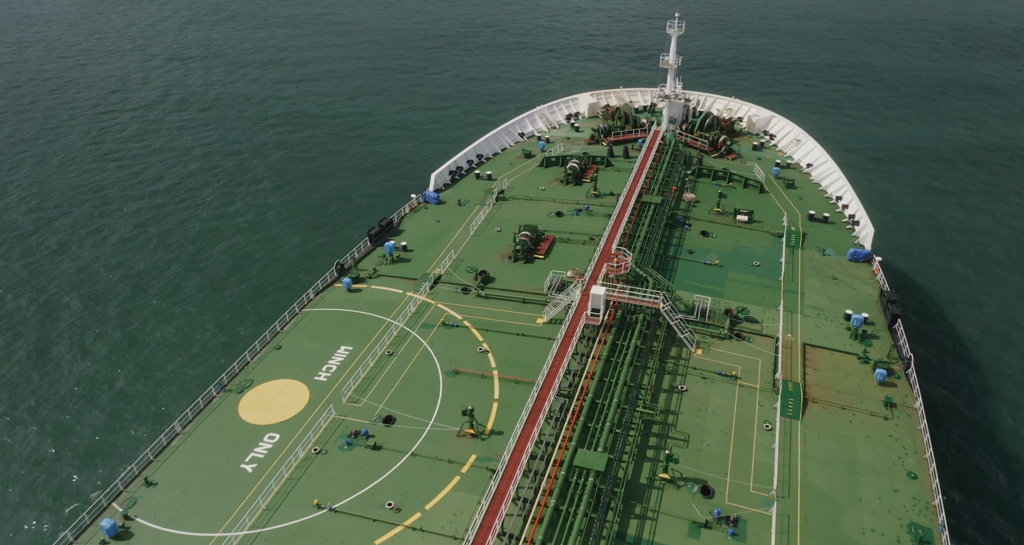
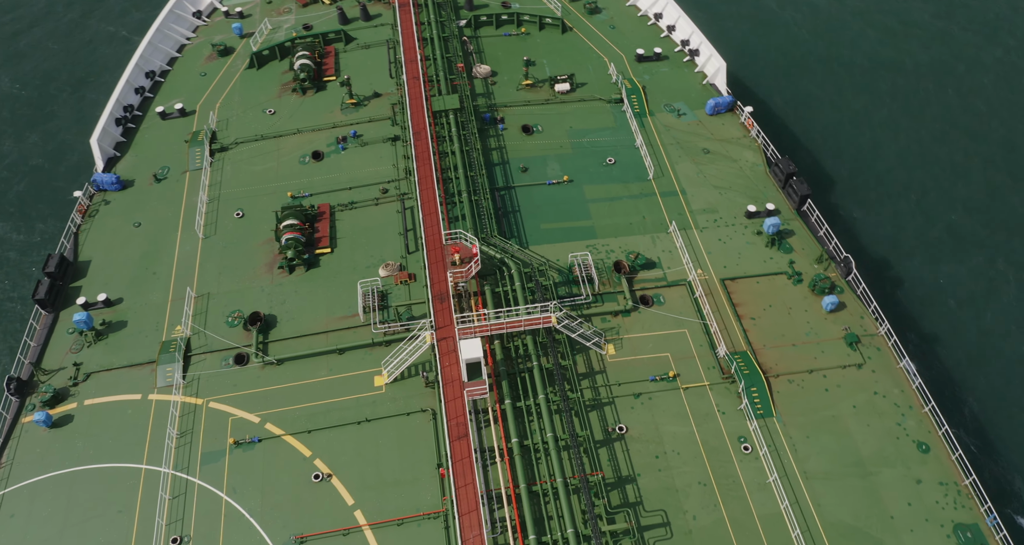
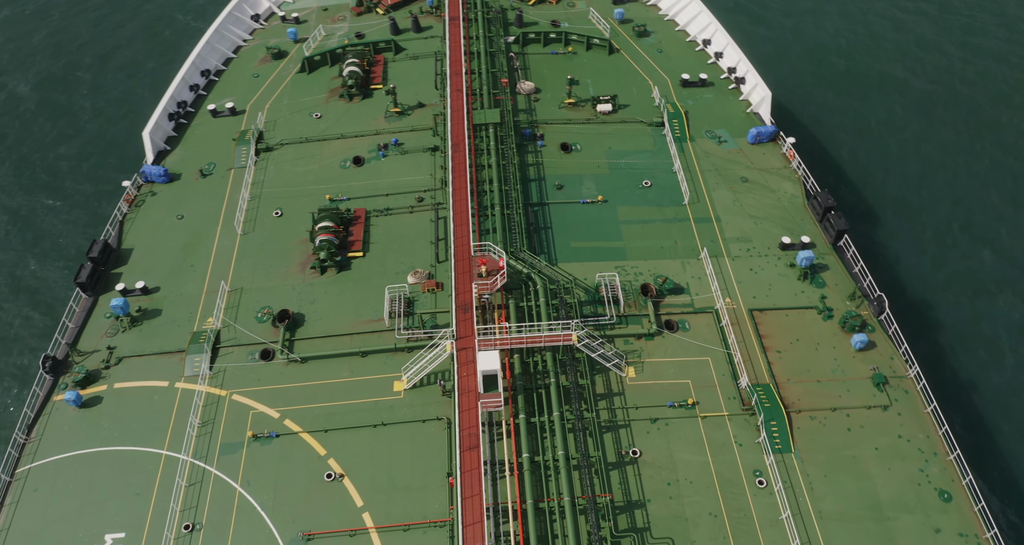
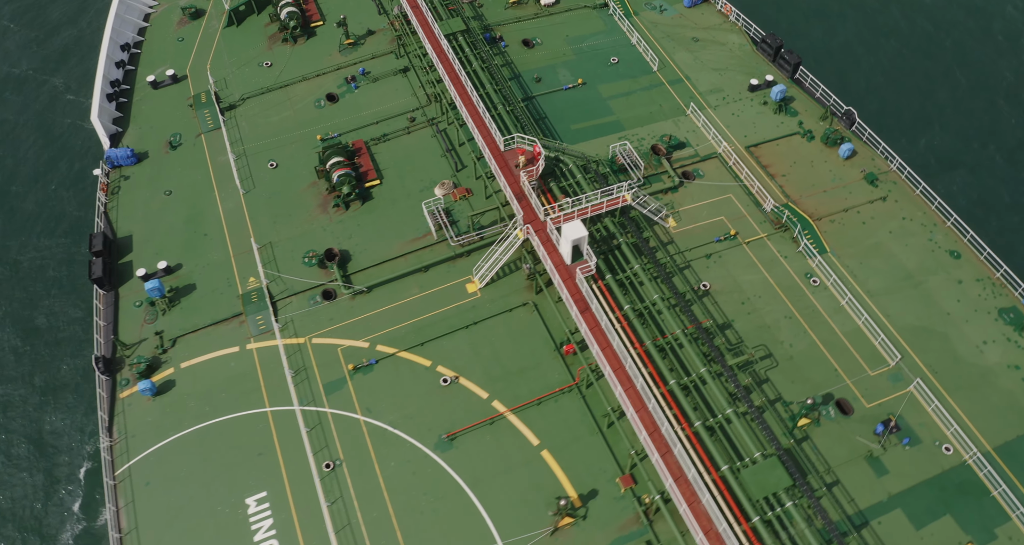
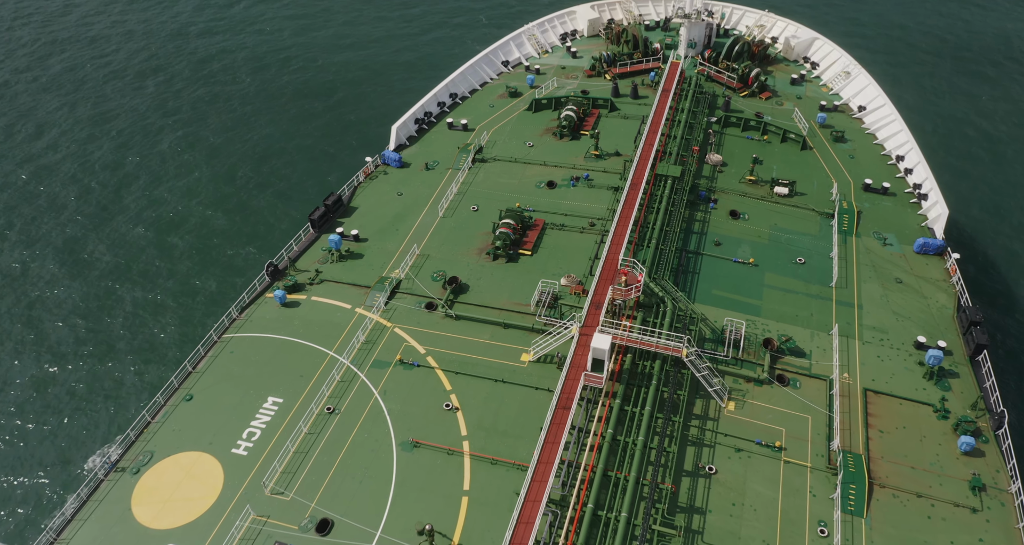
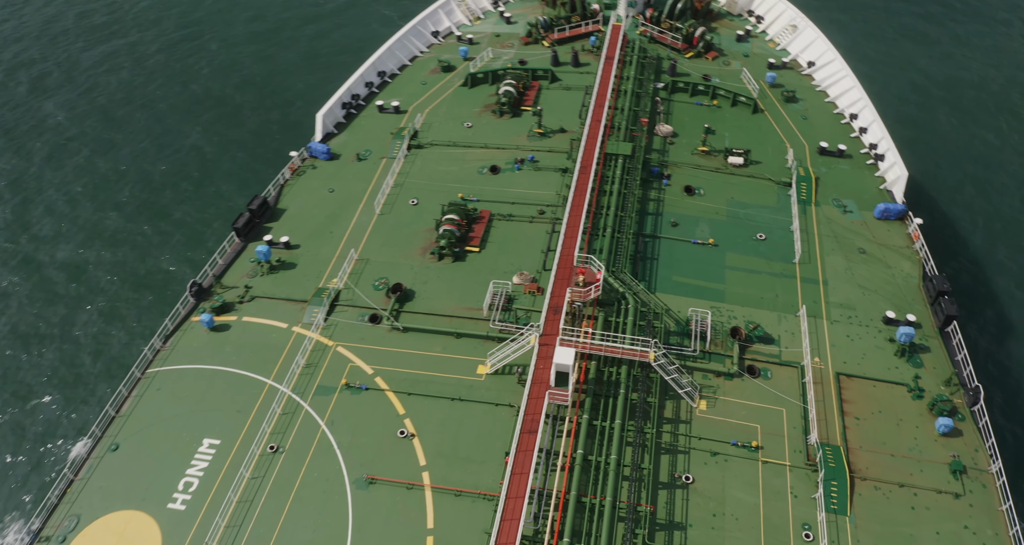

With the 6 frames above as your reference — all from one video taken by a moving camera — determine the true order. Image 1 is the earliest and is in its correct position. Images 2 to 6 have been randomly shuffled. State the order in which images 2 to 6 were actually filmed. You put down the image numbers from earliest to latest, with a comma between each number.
5, 6, 3, 2, 4
